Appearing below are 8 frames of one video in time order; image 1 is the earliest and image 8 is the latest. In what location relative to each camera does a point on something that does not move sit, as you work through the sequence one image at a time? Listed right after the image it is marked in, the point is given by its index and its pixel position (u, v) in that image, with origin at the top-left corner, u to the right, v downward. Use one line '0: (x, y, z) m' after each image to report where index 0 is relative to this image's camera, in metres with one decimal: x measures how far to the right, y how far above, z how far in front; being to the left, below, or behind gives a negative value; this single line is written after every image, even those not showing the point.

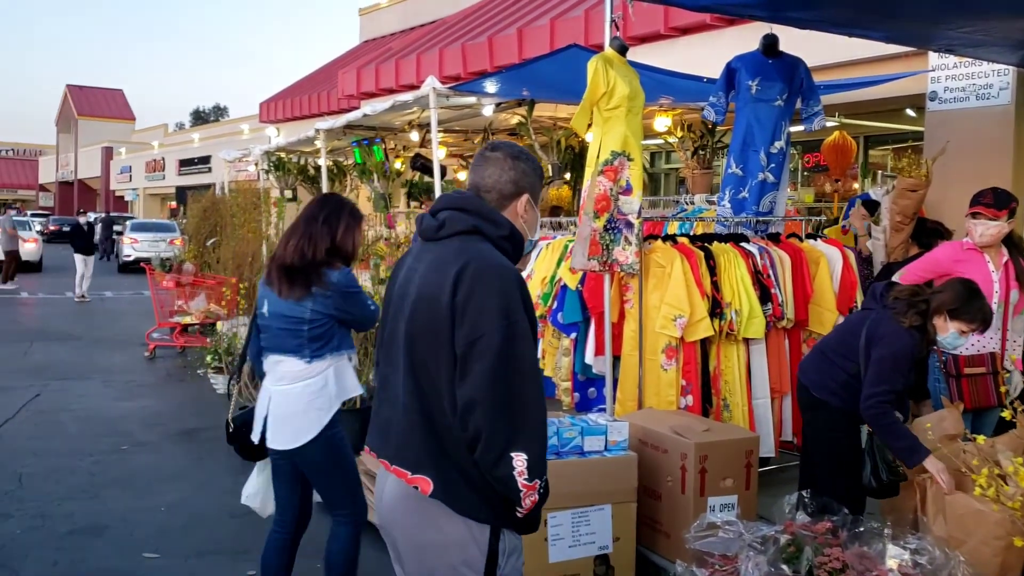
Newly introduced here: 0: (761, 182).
0: (+1.4, +0.6, +4.7) m
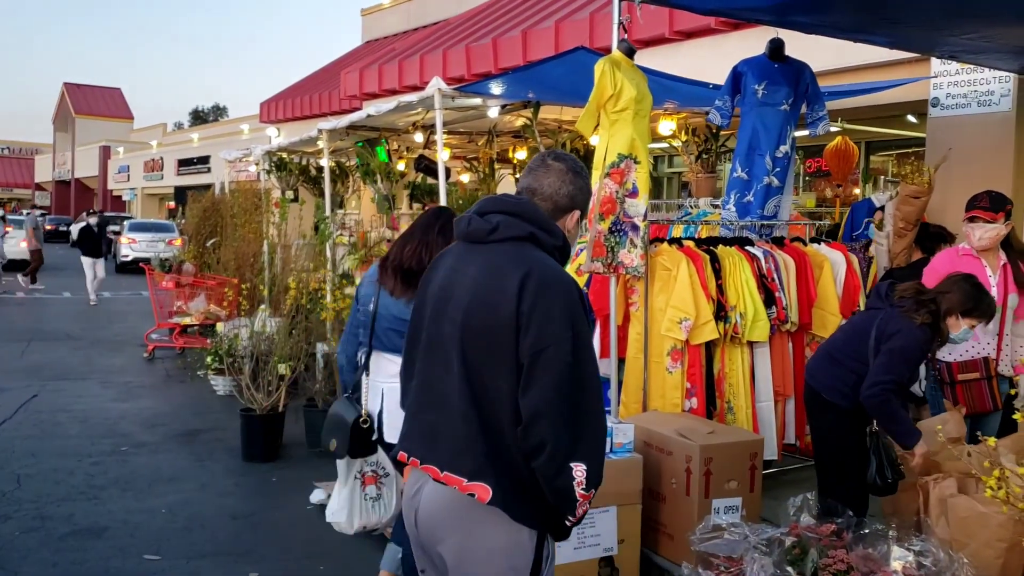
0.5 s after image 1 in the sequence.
0: (+1.4, +0.6, +4.8) m
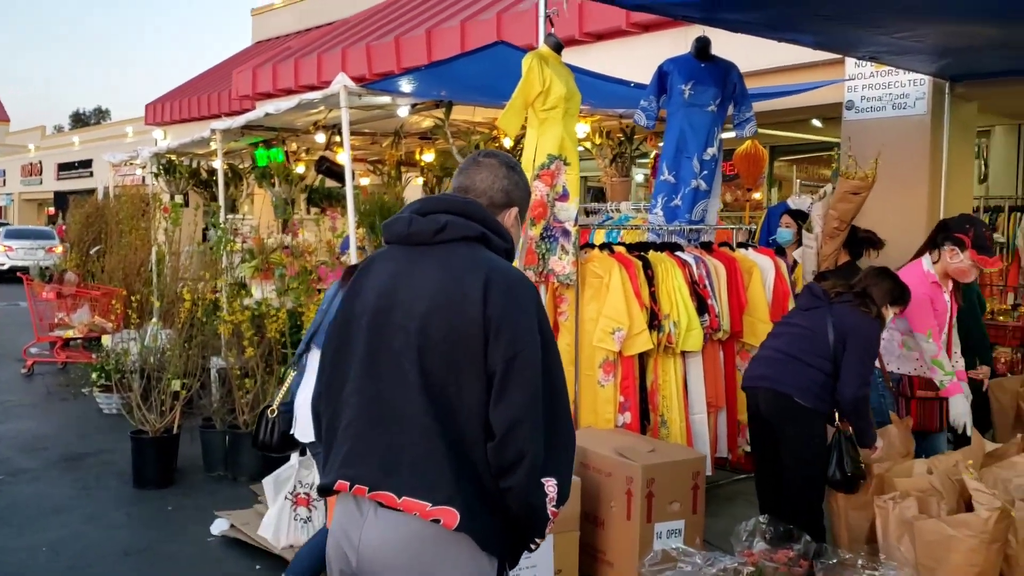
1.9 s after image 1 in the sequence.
0: (+1.0, +0.5, +4.6) m
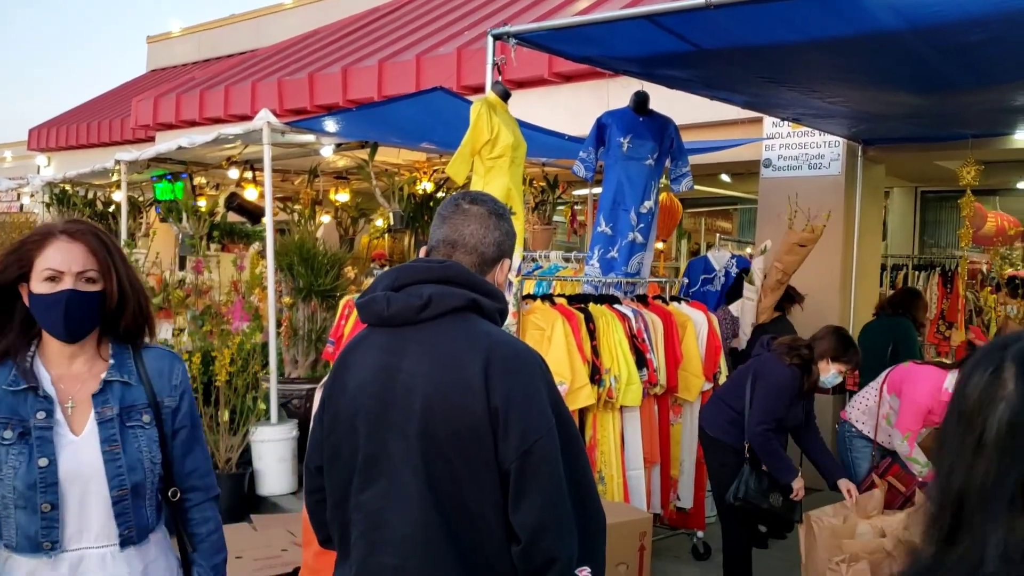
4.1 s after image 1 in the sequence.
0: (+0.6, +0.2, +4.6) m
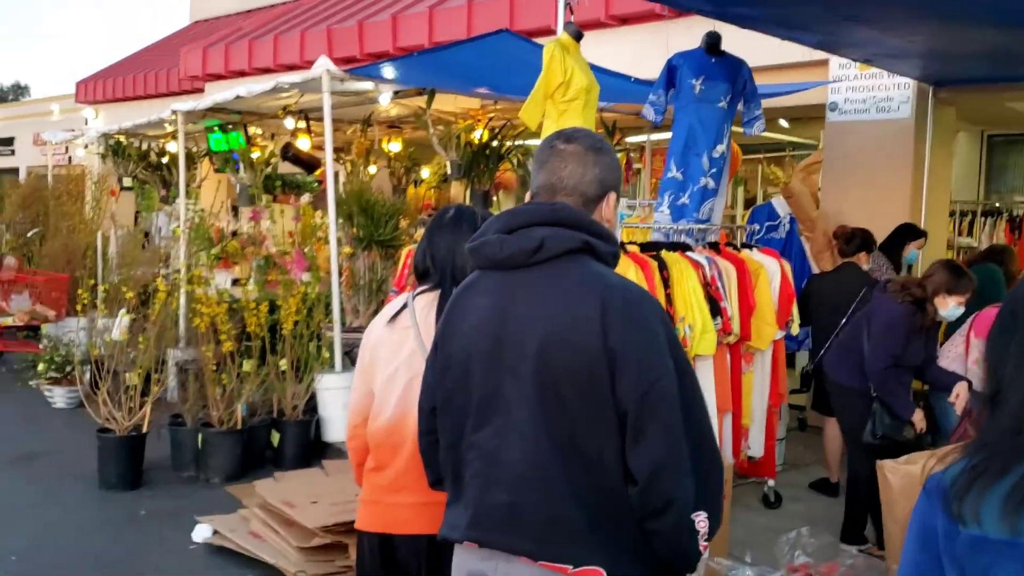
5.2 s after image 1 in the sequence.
0: (+1.0, +0.5, +4.5) m
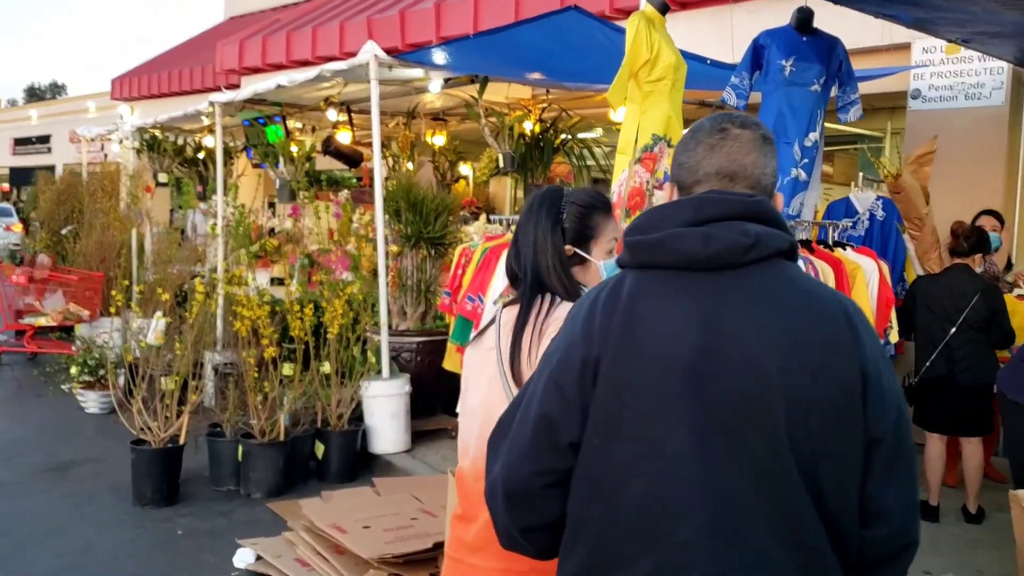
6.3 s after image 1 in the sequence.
0: (+1.3, +0.5, +4.1) m
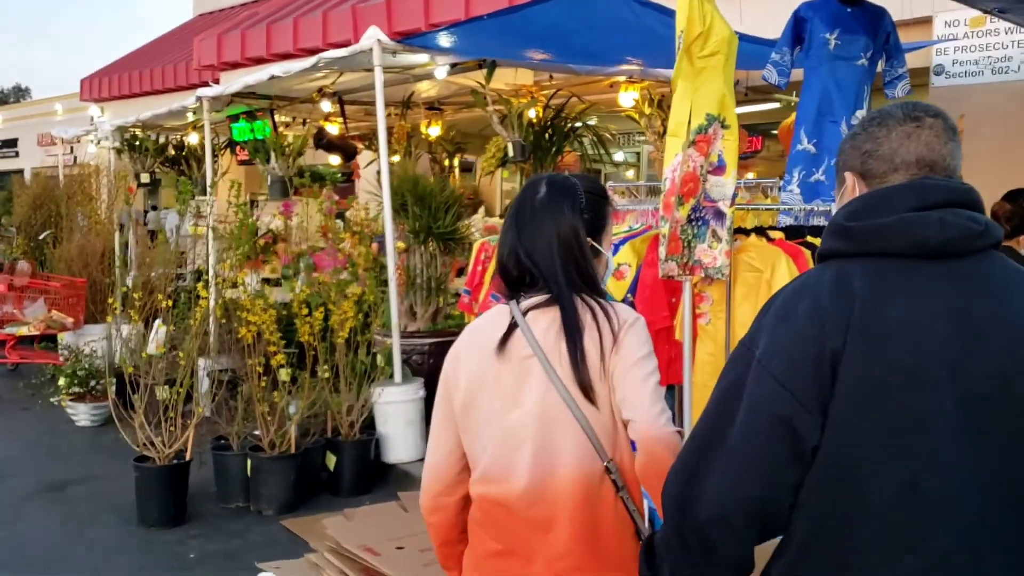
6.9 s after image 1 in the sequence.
0: (+1.5, +0.6, +3.8) m
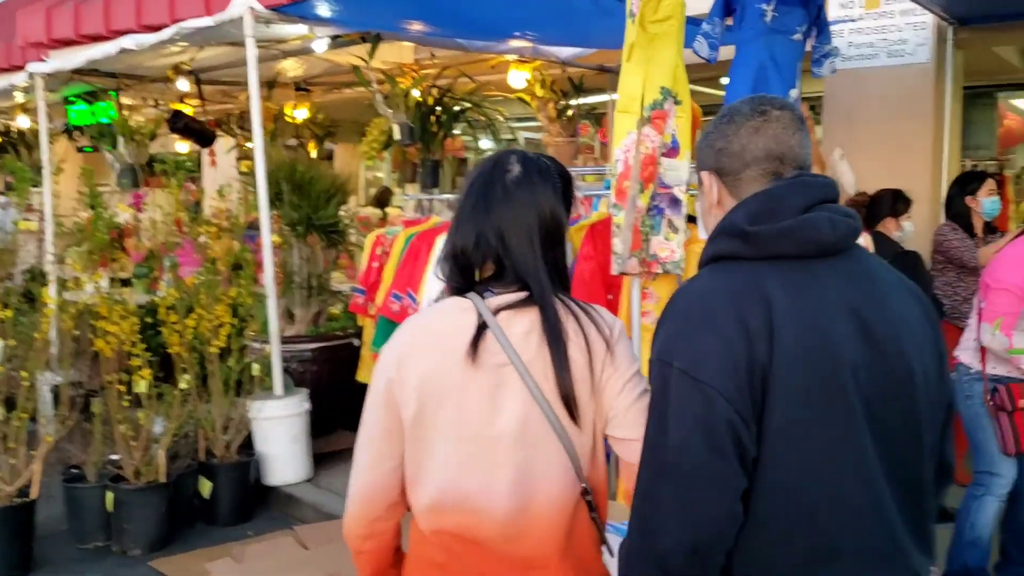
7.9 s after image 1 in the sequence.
0: (+1.1, +0.6, +3.6) m
